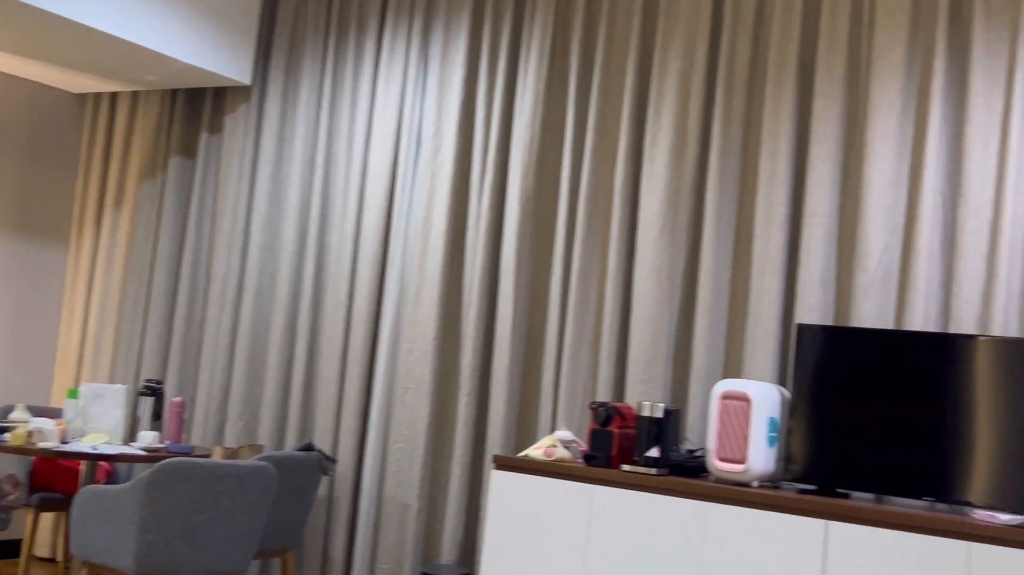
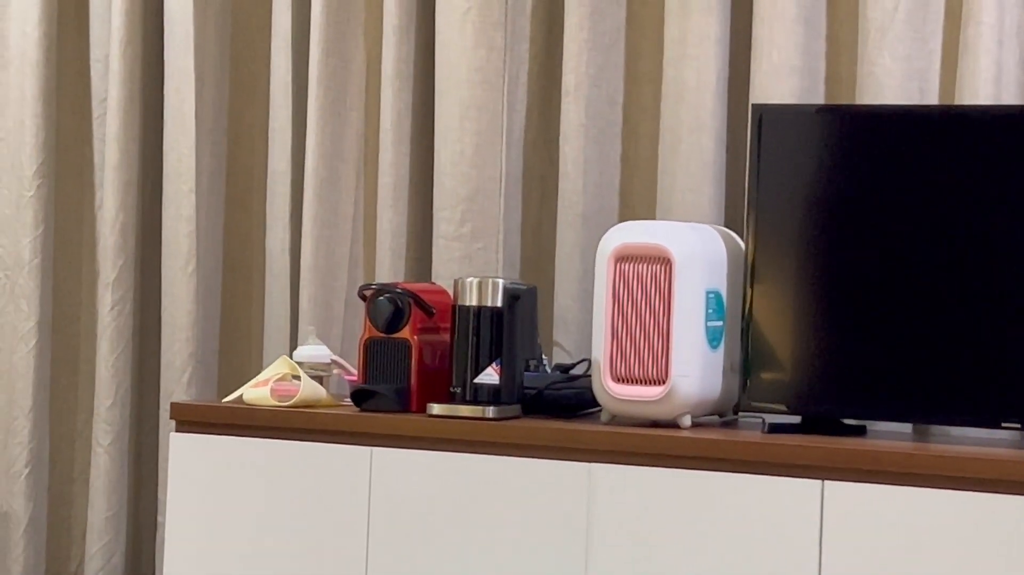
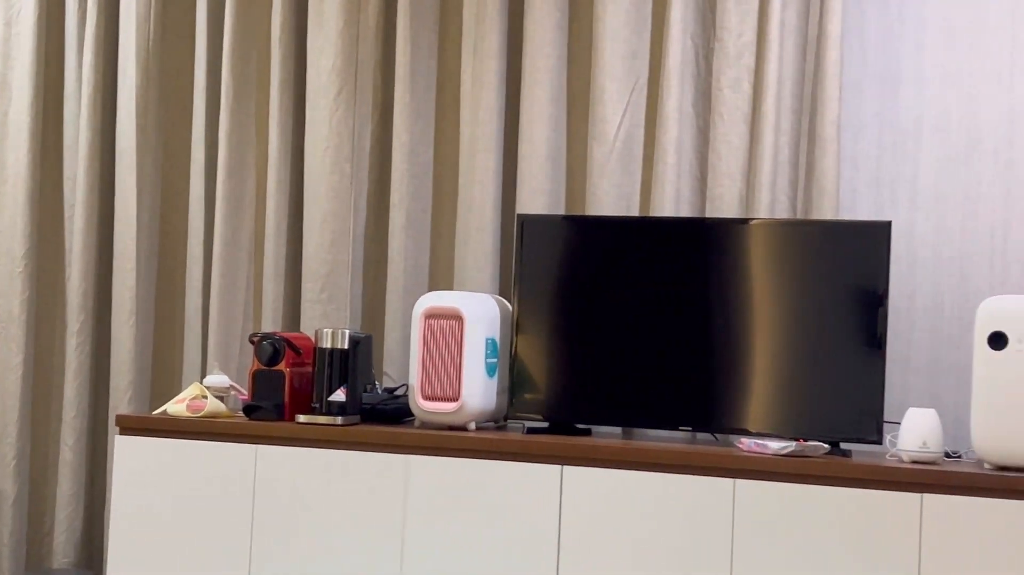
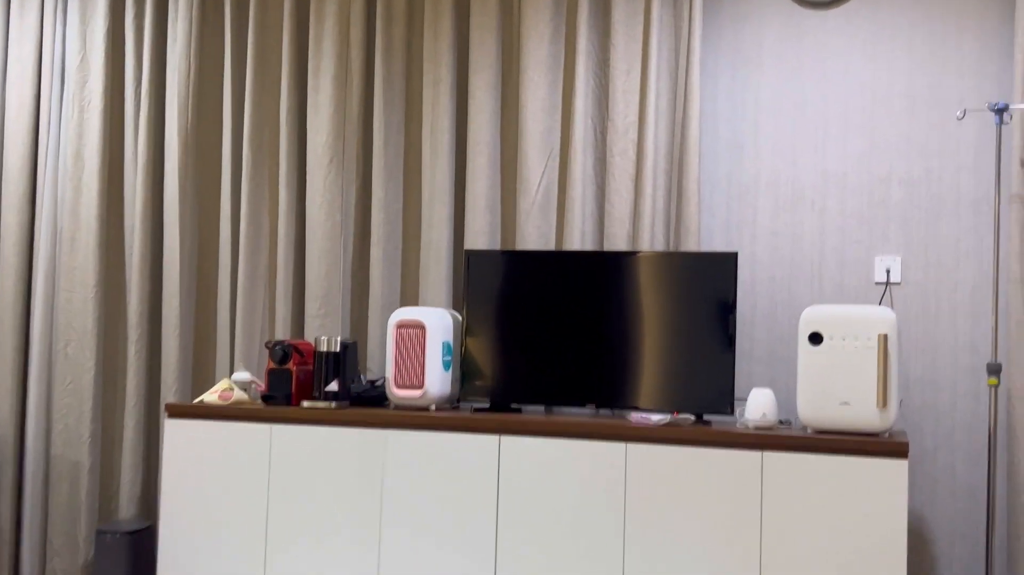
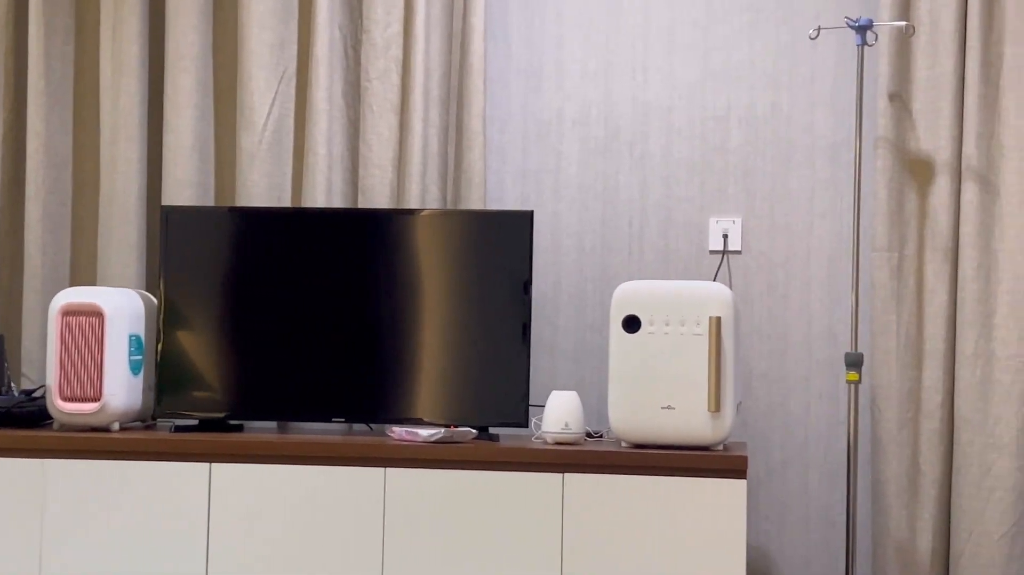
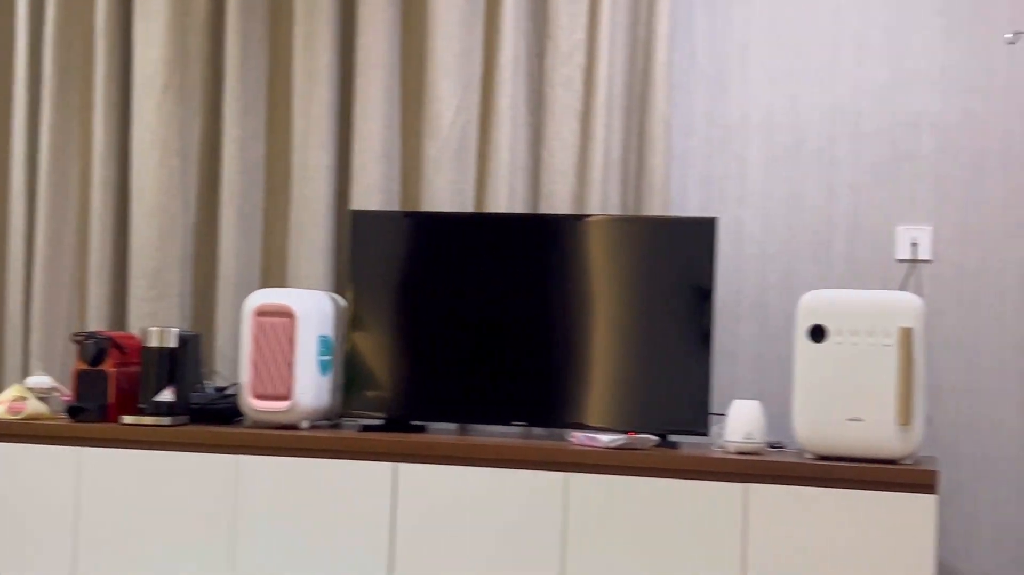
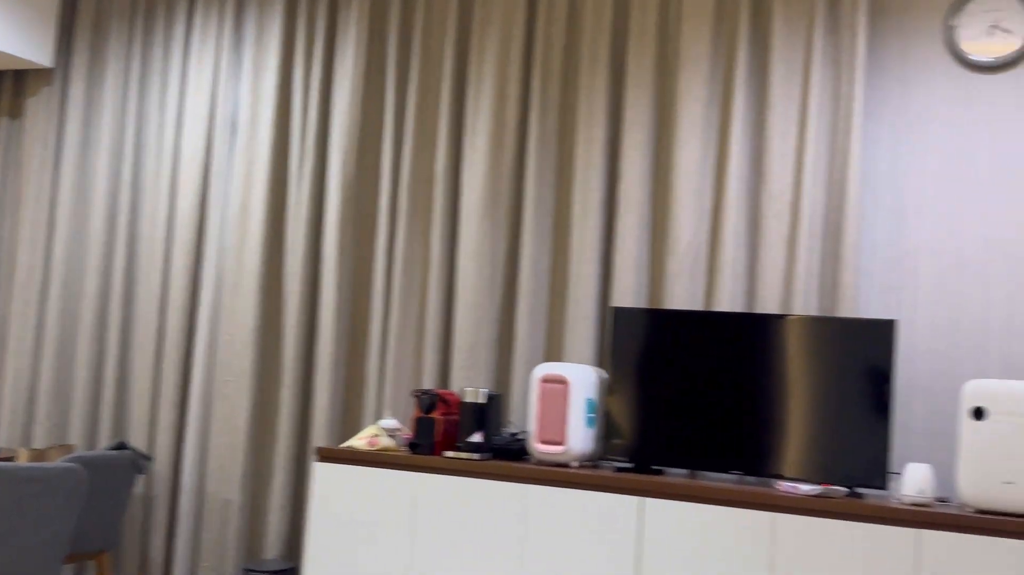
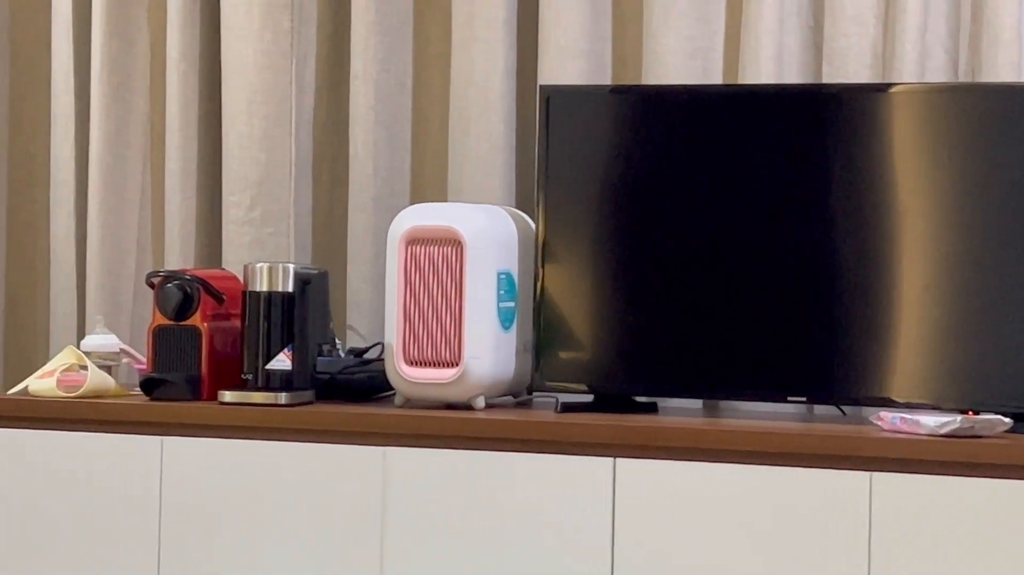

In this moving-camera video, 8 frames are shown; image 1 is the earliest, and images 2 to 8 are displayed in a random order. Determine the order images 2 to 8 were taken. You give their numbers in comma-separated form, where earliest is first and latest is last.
7, 4, 8, 2, 3, 6, 5
